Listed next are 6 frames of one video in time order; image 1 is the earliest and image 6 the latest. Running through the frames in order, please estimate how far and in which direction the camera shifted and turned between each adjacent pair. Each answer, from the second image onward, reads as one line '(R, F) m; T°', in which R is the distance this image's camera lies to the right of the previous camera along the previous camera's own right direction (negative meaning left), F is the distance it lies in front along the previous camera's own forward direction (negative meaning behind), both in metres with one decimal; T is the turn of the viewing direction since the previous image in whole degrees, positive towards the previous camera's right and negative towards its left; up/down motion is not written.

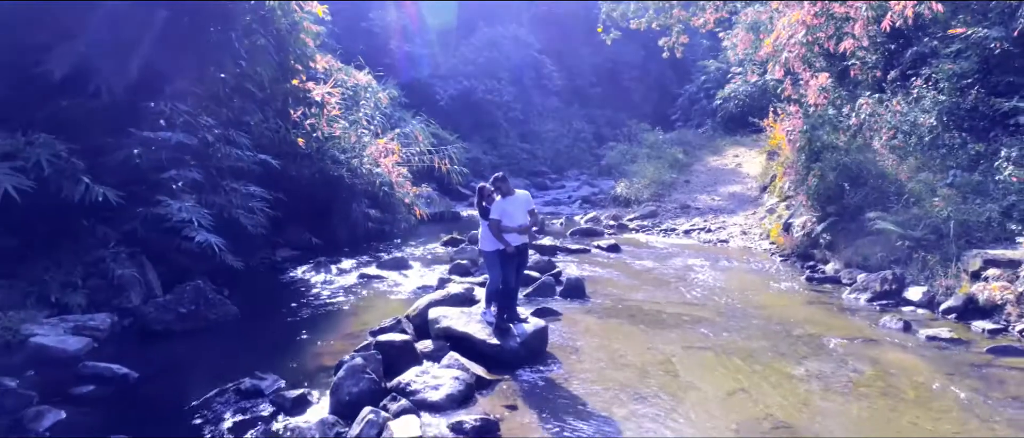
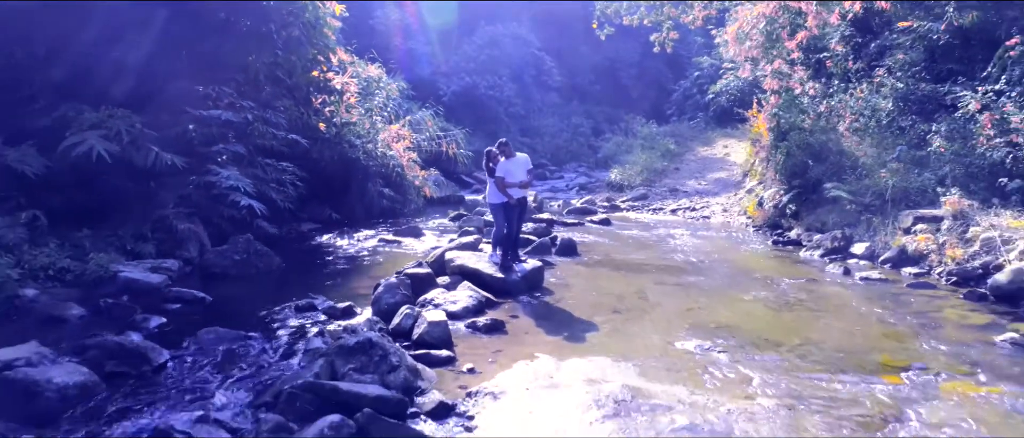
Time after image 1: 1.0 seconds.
(0.0, -1.7) m; 0°
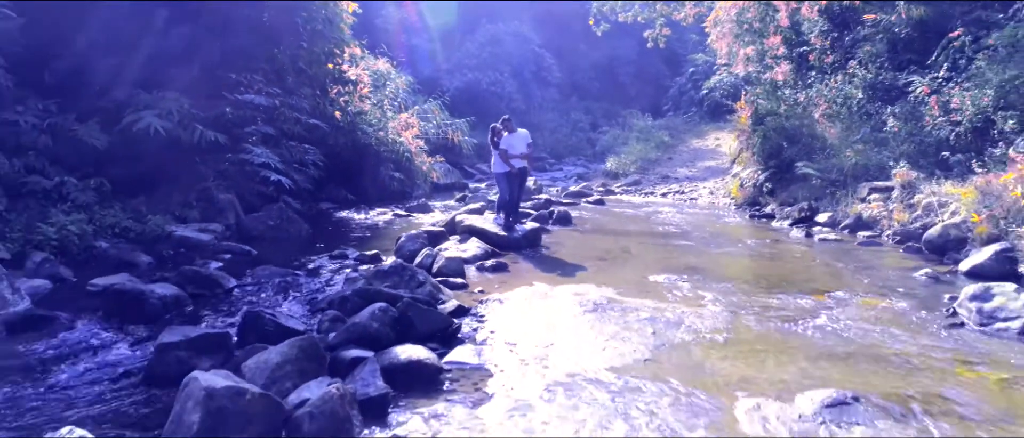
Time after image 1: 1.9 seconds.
(0.0, -1.5) m; 0°
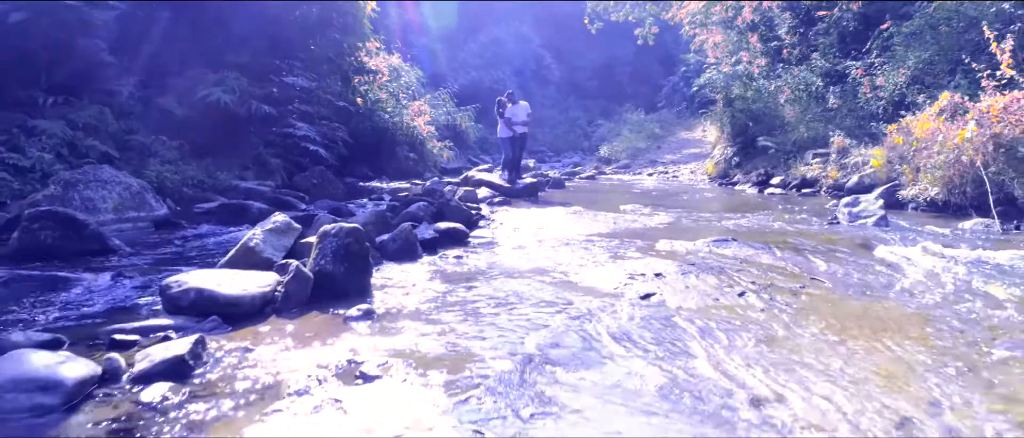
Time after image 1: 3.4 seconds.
(0.0, -2.5) m; 0°
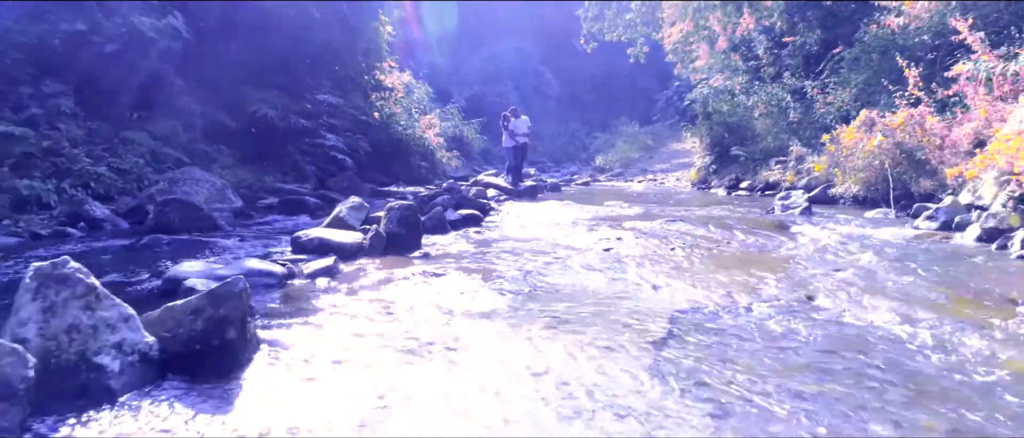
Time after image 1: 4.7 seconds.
(0.0, -2.4) m; 0°
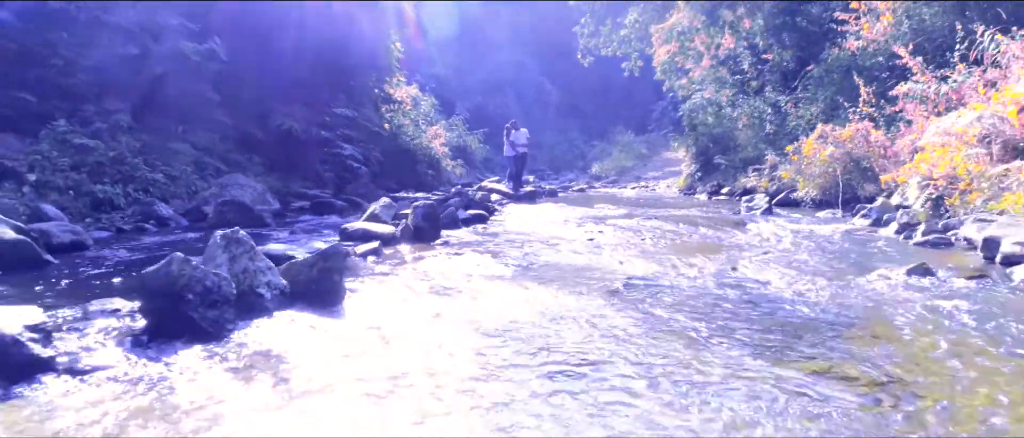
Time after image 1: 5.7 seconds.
(0.0, -1.8) m; 0°
